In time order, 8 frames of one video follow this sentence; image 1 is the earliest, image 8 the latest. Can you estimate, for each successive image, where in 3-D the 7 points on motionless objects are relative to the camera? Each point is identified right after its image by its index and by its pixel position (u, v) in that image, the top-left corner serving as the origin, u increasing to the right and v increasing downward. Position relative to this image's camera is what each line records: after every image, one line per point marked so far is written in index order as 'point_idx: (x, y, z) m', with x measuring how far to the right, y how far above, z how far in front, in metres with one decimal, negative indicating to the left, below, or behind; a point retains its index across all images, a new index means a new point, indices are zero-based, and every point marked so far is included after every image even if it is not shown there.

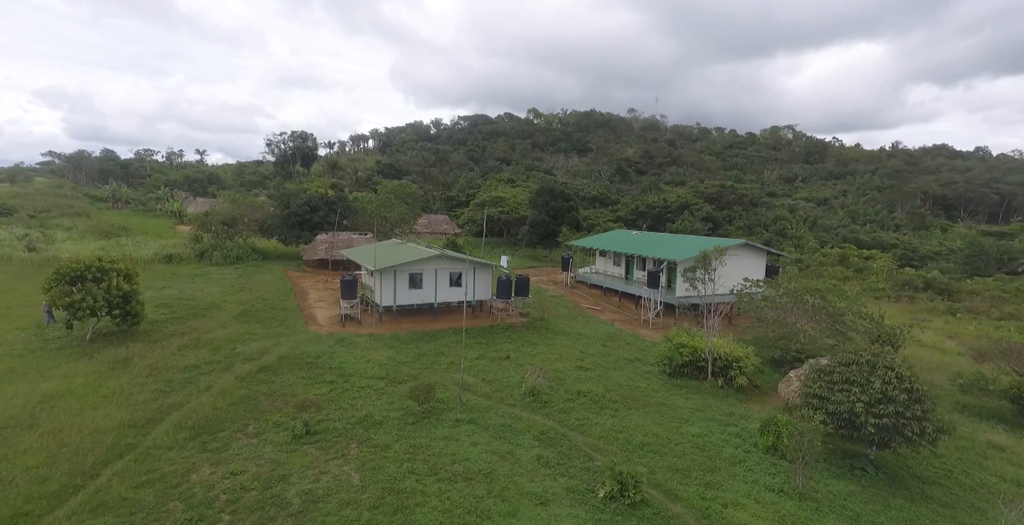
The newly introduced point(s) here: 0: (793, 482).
0: (+5.5, -4.2, +9.8) m
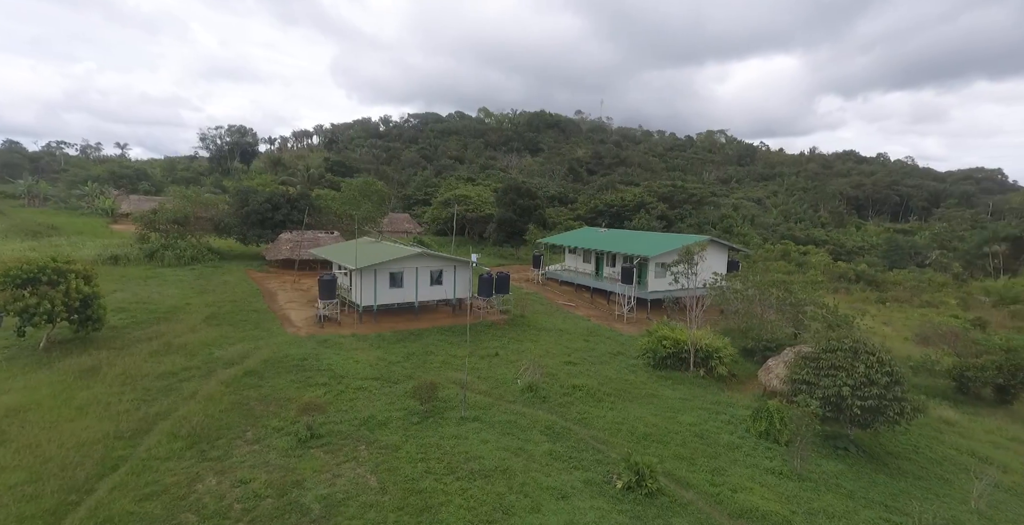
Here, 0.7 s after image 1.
0: (+5.7, -4.0, +10.2) m
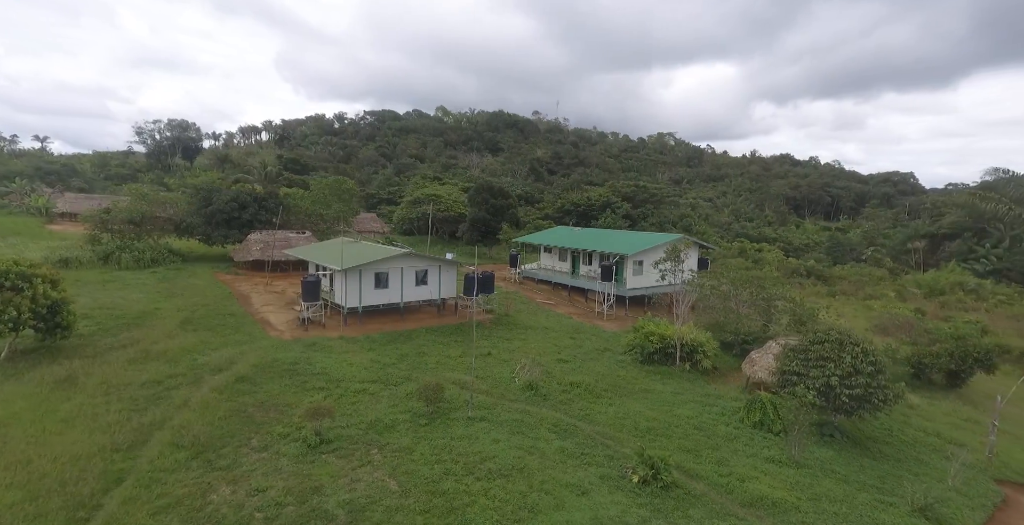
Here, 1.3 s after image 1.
0: (+5.8, -4.0, +10.6) m
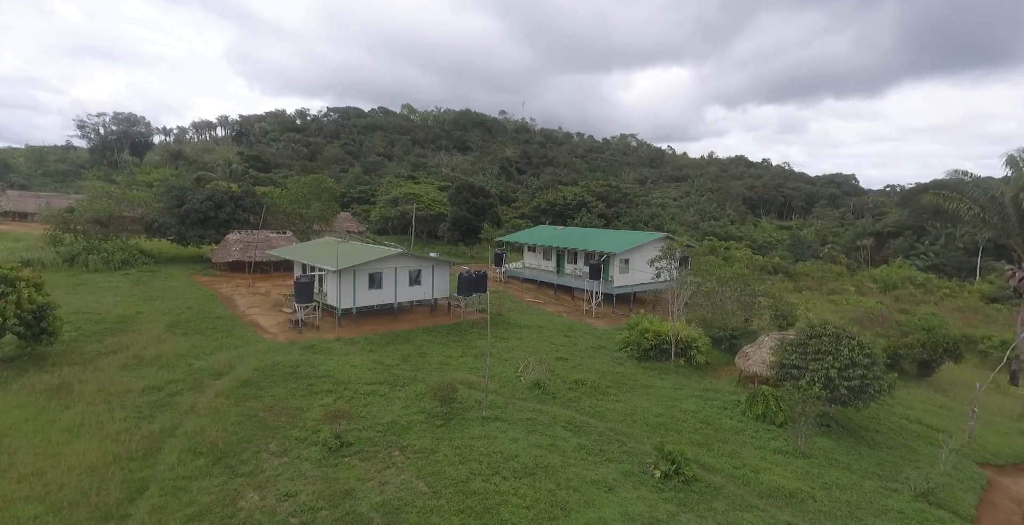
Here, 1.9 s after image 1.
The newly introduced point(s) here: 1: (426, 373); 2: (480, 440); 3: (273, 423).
0: (+6.1, -3.9, +11.0) m
1: (-2.2, -2.9, +13.1) m
2: (-0.6, -3.3, +9.5) m
3: (-4.4, -2.9, +9.3) m
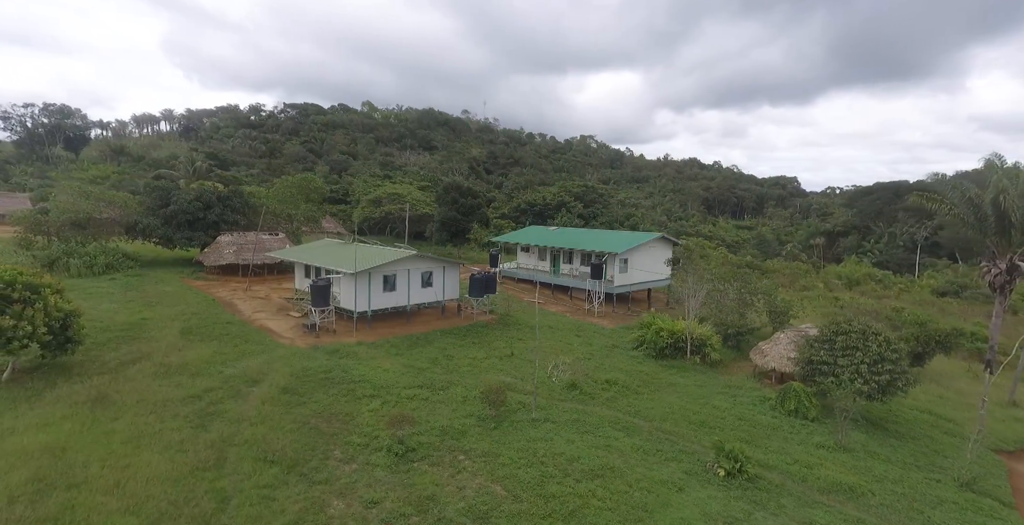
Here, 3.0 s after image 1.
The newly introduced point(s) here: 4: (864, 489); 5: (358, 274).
0: (+7.1, -3.9, +11.2) m
1: (-1.3, -2.9, +13.0) m
2: (+0.5, -3.3, +9.4) m
3: (-3.3, -3.0, +9.0) m
4: (+6.0, -3.9, +8.7) m
5: (-5.3, -0.4, +17.6) m
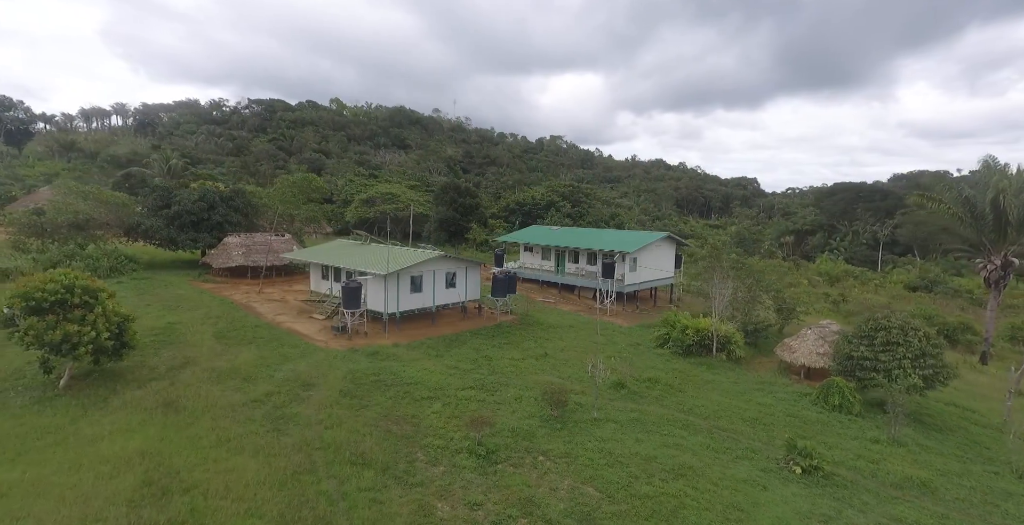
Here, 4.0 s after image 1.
0: (+8.4, -3.8, +11.4) m
1: (-0.1, -2.9, +12.9) m
2: (+1.8, -3.3, +9.4) m
3: (-1.9, -3.0, +8.9) m
4: (+7.3, -3.8, +8.9) m
5: (-4.3, -0.4, +17.4) m
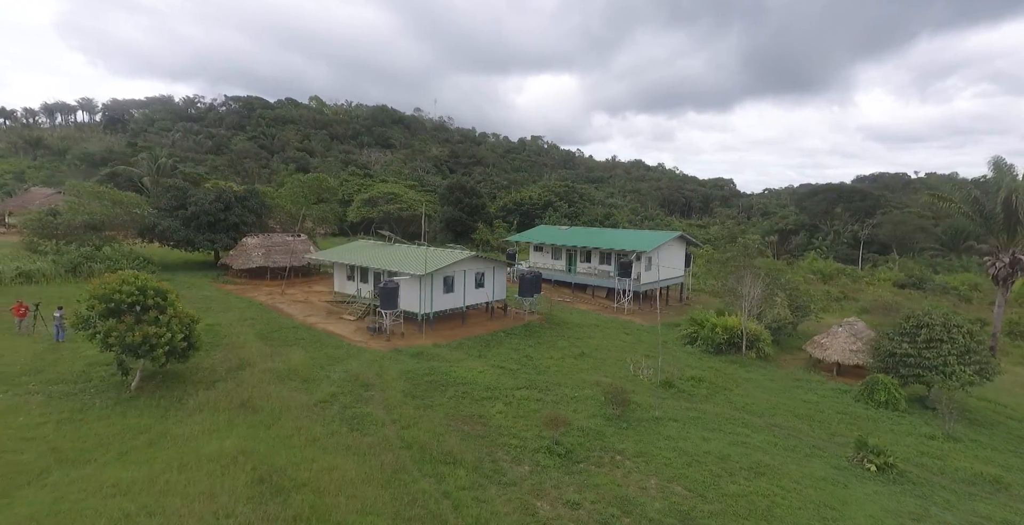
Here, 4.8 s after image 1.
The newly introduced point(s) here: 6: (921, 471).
0: (+9.7, -3.8, +11.6) m
1: (+1.1, -2.9, +13.0) m
2: (+3.1, -3.3, +9.5) m
3: (-0.6, -3.0, +8.9) m
4: (+8.6, -3.8, +9.0) m
5: (-3.1, -0.4, +17.4) m
6: (+7.2, -3.7, +9.0) m
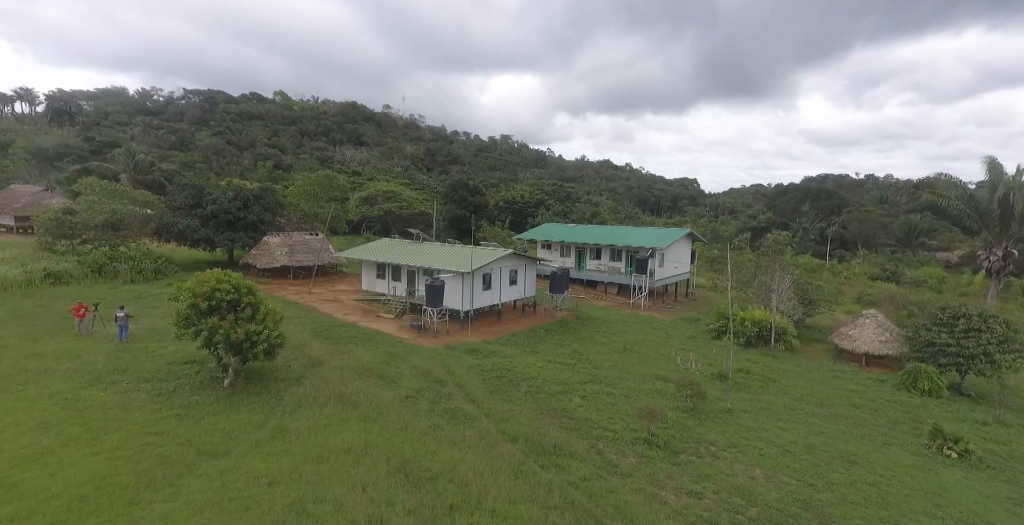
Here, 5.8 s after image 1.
0: (+11.3, -3.6, +12.1) m
1: (+2.7, -2.8, +13.2) m
2: (+4.7, -3.2, +9.8) m
3: (+1.0, -3.0, +9.2) m
4: (+10.3, -3.7, +9.5) m
5: (-1.7, -0.3, +17.6) m
6: (+8.9, -3.6, +9.5) m
